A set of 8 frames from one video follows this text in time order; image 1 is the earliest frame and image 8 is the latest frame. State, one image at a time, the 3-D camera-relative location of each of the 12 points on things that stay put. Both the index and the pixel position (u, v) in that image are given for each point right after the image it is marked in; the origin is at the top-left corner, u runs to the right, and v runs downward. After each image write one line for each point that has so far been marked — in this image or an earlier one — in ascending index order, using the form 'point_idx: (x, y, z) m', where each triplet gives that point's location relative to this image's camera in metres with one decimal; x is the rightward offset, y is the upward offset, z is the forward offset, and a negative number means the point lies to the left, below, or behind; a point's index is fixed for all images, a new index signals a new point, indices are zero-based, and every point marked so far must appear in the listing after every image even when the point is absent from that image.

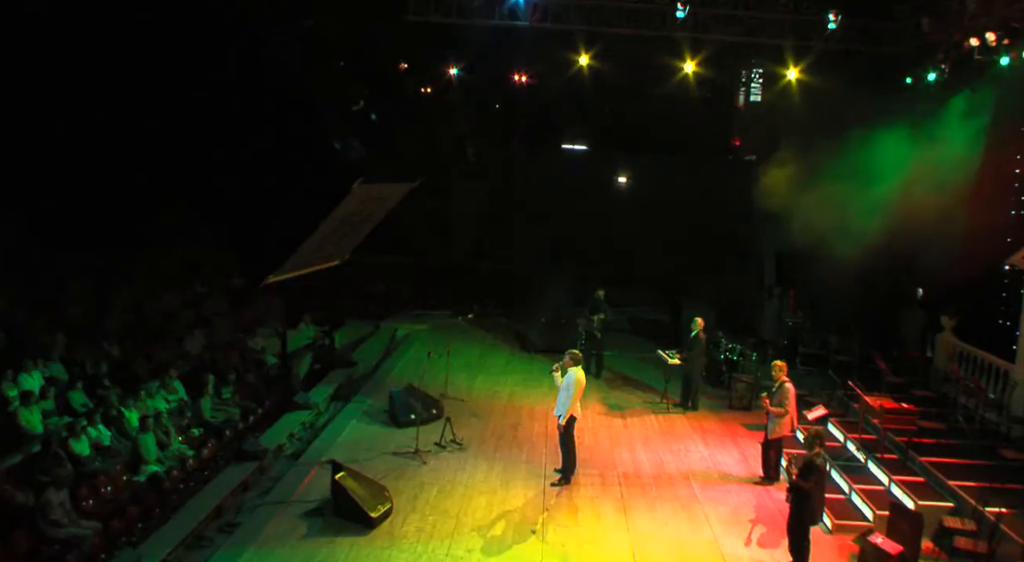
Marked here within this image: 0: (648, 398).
0: (+2.7, -2.1, +13.3) m
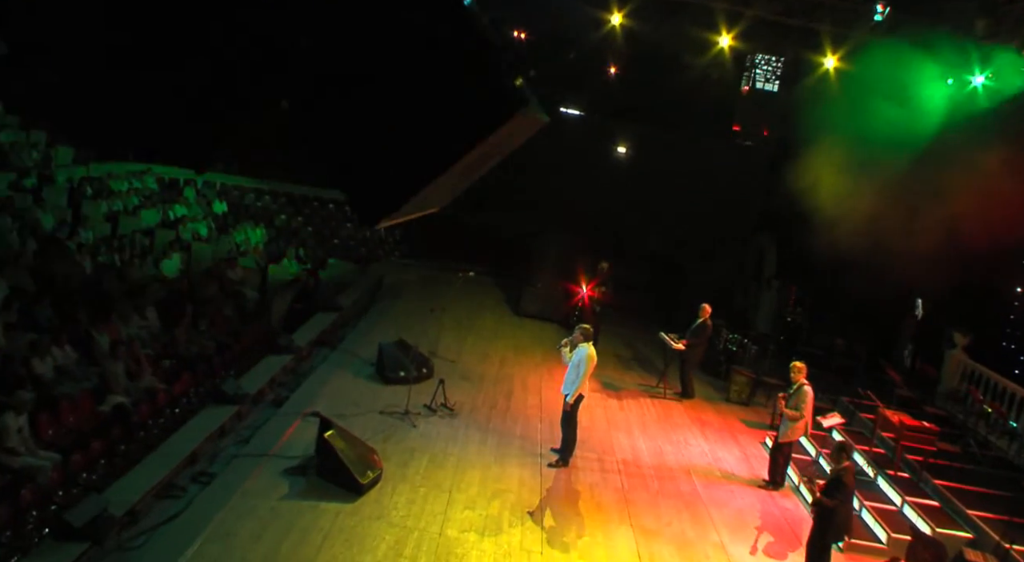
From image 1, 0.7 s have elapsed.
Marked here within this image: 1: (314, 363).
0: (+2.5, -1.8, +12.9) m
1: (-2.9, -1.2, +10.7) m
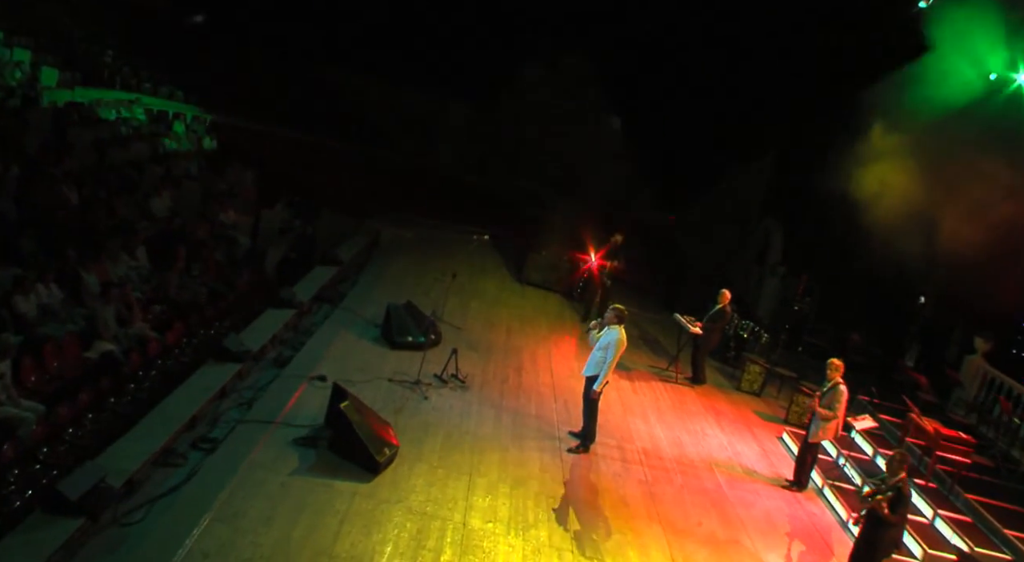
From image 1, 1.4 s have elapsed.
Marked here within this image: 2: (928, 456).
0: (+2.5, -1.4, +12.5) m
1: (-2.8, -0.6, +10.1) m
2: (+4.2, -1.8, +7.4) m
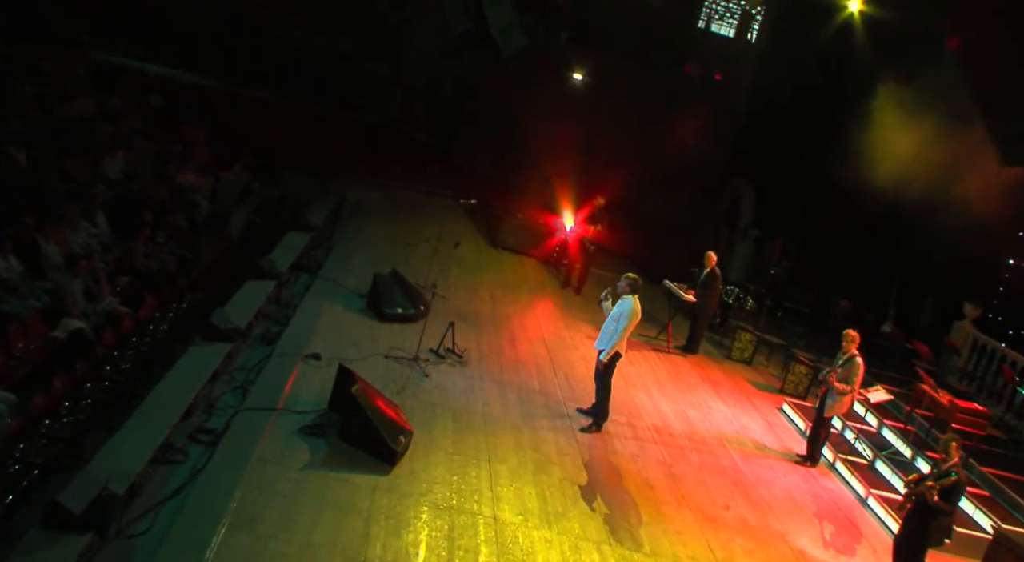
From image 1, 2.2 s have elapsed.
0: (+2.2, -0.8, +12.2) m
1: (-2.9, -0.1, +9.5) m
2: (+4.3, -1.5, +7.3) m
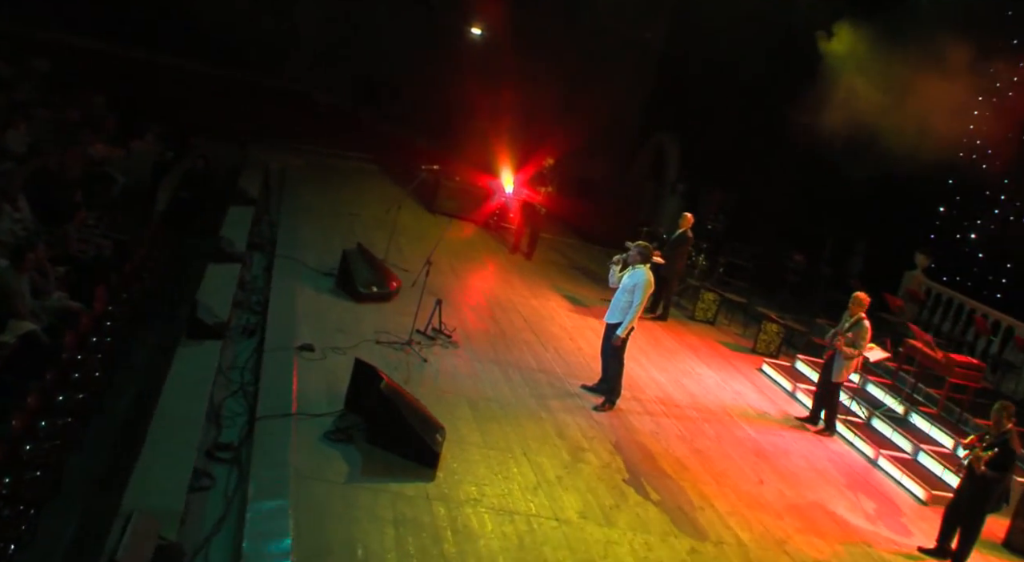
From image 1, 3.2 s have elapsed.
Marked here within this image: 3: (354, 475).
0: (+1.6, -0.3, +12.1) m
1: (-3.1, +0.1, +8.7) m
2: (+4.3, -1.1, +7.6) m
3: (-1.0, -1.2, +4.4) m
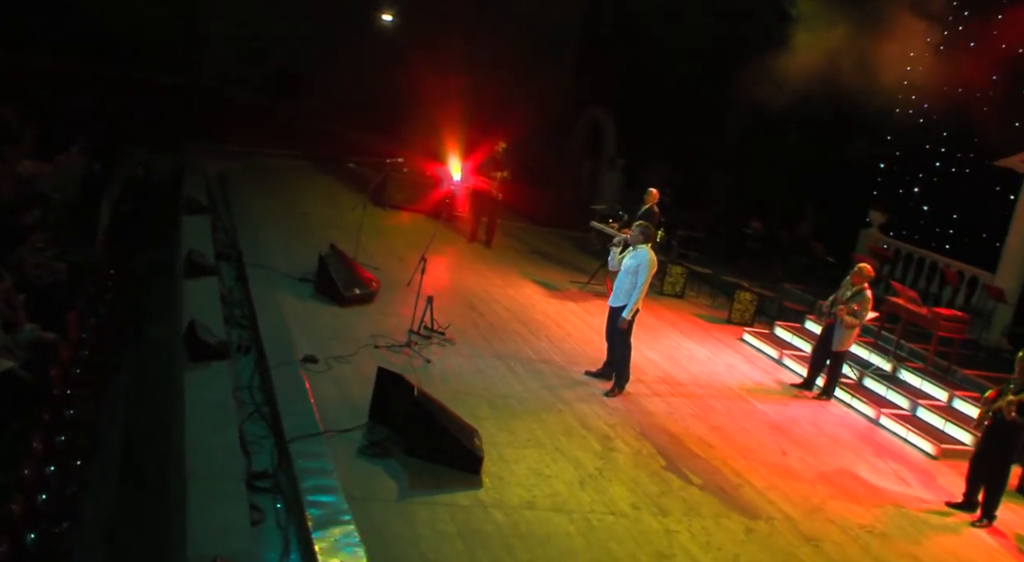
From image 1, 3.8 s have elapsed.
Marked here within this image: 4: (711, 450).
0: (+1.1, 0.0, +12.1) m
1: (-3.3, 0.0, +8.3) m
2: (+4.3, -0.6, +7.8) m
3: (-0.6, -1.2, +4.2) m
4: (+1.6, -1.3, +5.7) m
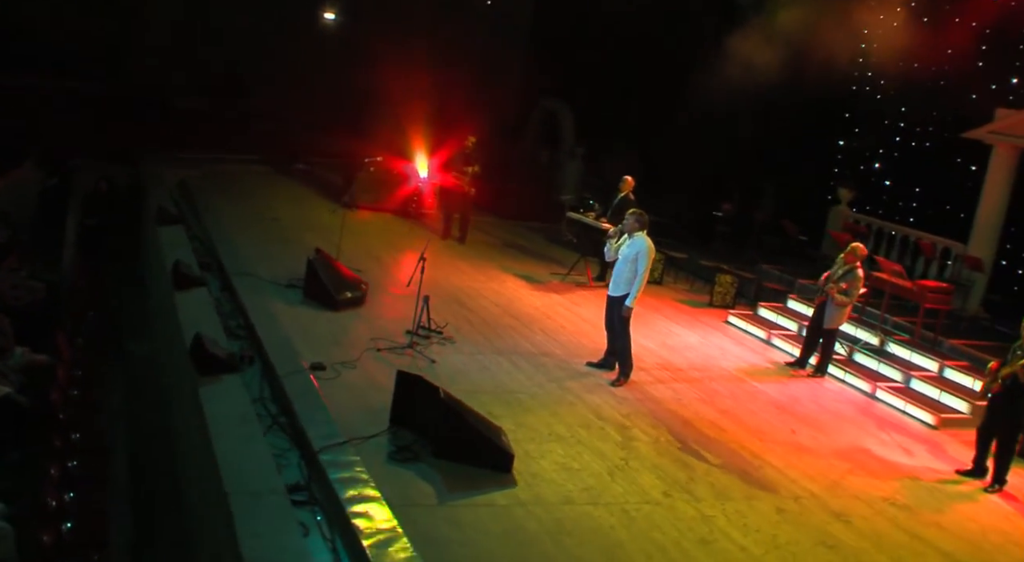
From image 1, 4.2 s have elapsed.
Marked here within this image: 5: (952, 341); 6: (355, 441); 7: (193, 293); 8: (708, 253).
0: (+0.8, +0.2, +12.1) m
1: (-3.3, -0.2, +8.0) m
2: (+4.2, -0.4, +8.1) m
3: (-0.4, -1.2, +4.1) m
4: (+1.7, -1.2, +5.8) m
5: (+4.6, -0.6, +7.5) m
6: (-1.0, -1.0, +4.6) m
7: (-3.1, -0.1, +7.0) m
8: (+3.7, +0.5, +13.8) m
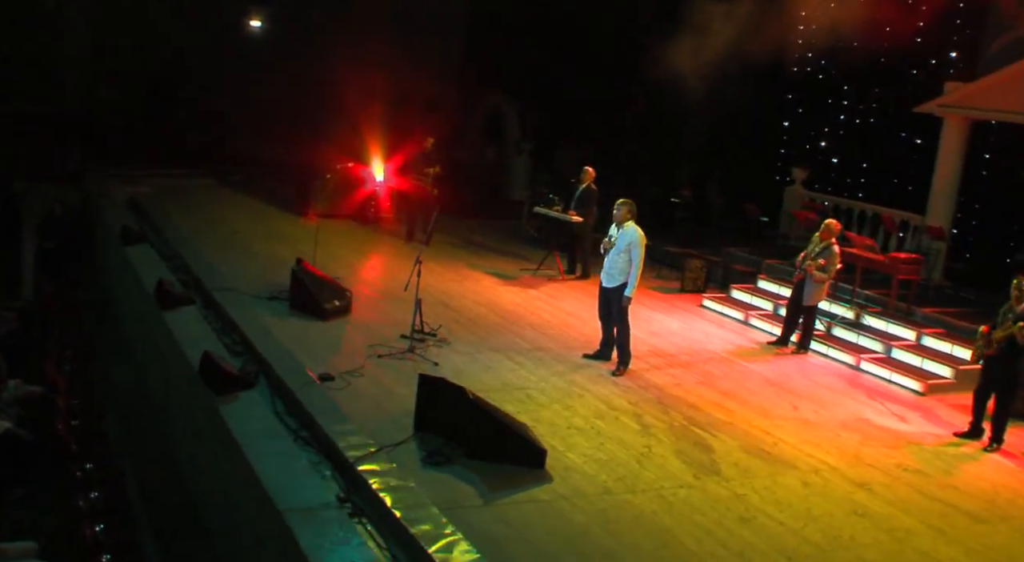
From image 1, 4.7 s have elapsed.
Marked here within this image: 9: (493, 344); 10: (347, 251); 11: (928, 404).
0: (+0.4, +0.3, +12.2) m
1: (-3.4, -0.3, +7.8) m
2: (+4.1, -0.1, +8.4) m
3: (-0.2, -1.2, +4.2) m
4: (+1.8, -1.1, +6.0) m
5: (+4.5, -0.3, +7.9) m
6: (-0.8, -1.1, +4.6) m
7: (-3.1, -0.3, +6.8) m
8: (+3.1, +0.8, +14.1) m
9: (-0.2, -0.7, +7.6) m
10: (-2.7, +0.5, +11.9) m
11: (+3.7, -1.1, +6.4) m
